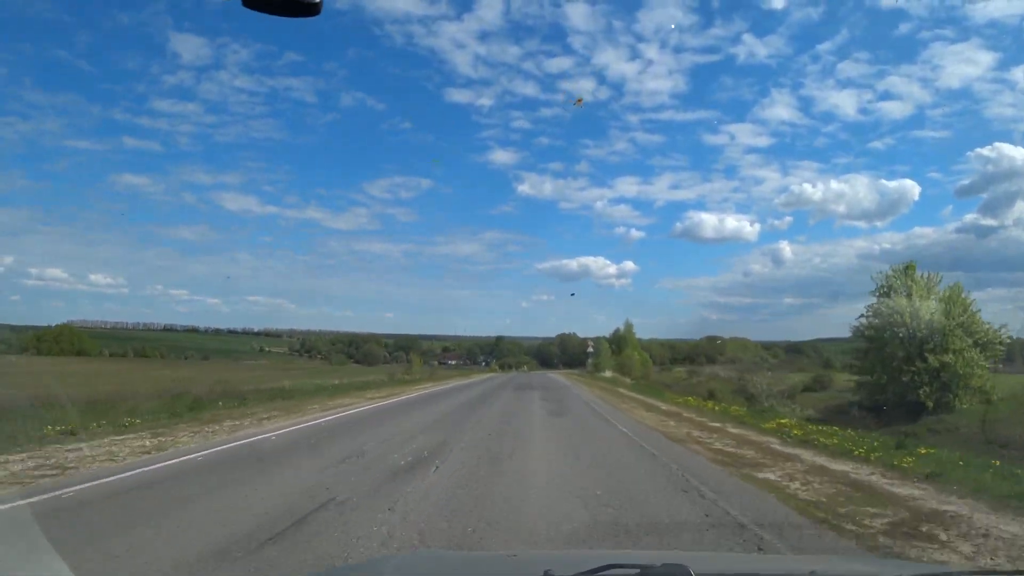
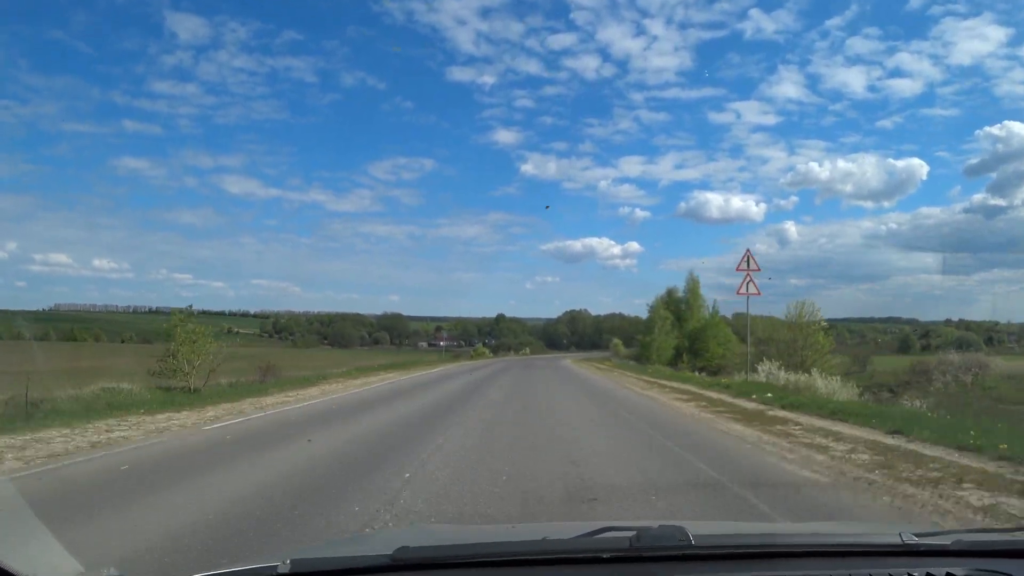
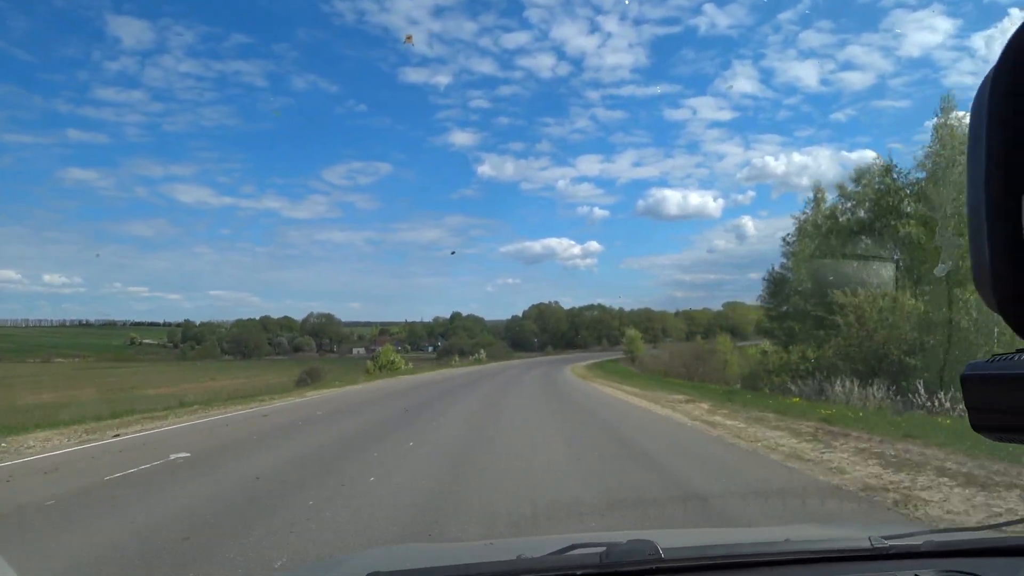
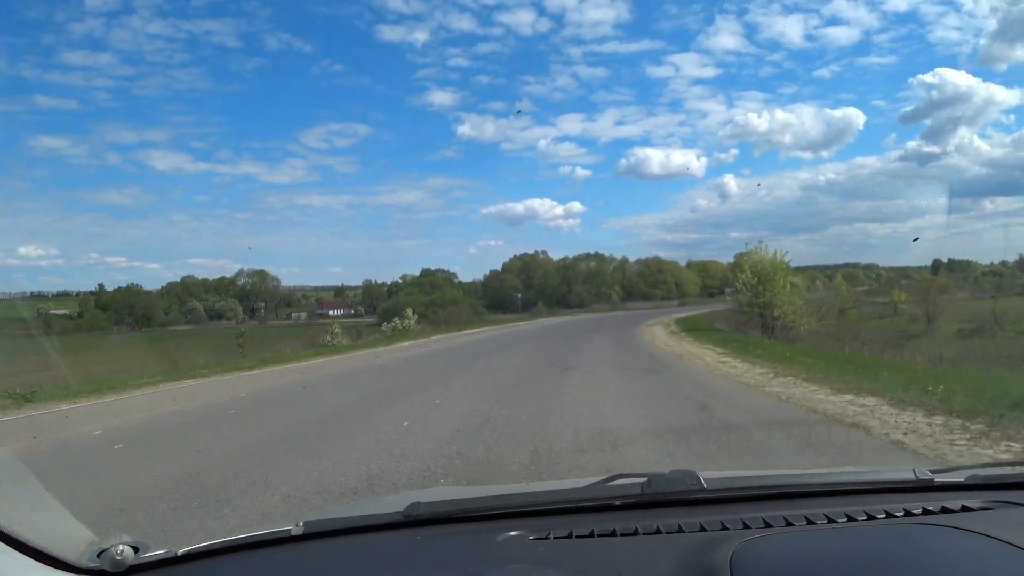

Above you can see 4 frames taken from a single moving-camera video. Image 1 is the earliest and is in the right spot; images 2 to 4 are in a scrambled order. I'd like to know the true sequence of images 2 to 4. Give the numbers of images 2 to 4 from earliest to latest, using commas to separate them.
2, 3, 4
